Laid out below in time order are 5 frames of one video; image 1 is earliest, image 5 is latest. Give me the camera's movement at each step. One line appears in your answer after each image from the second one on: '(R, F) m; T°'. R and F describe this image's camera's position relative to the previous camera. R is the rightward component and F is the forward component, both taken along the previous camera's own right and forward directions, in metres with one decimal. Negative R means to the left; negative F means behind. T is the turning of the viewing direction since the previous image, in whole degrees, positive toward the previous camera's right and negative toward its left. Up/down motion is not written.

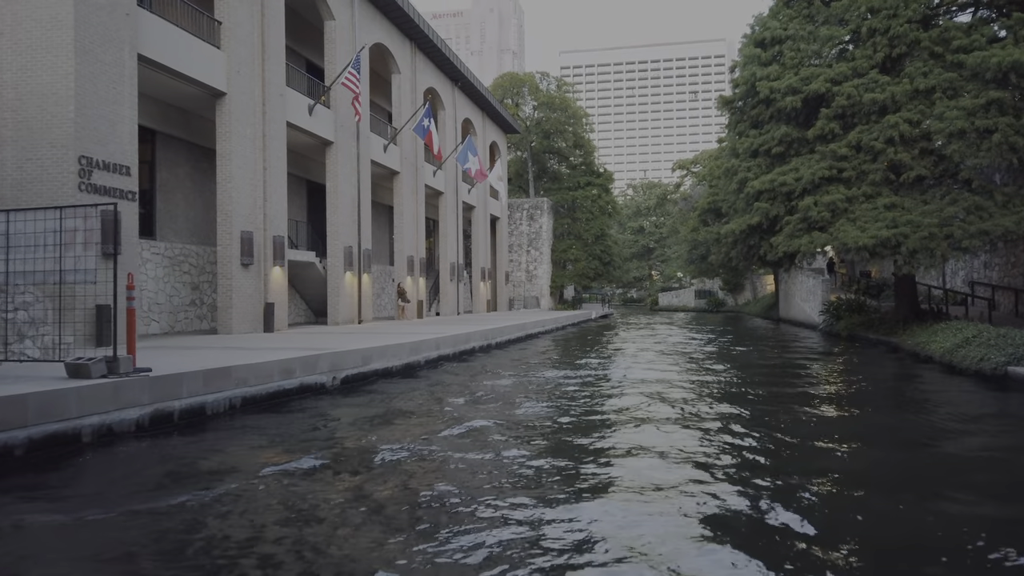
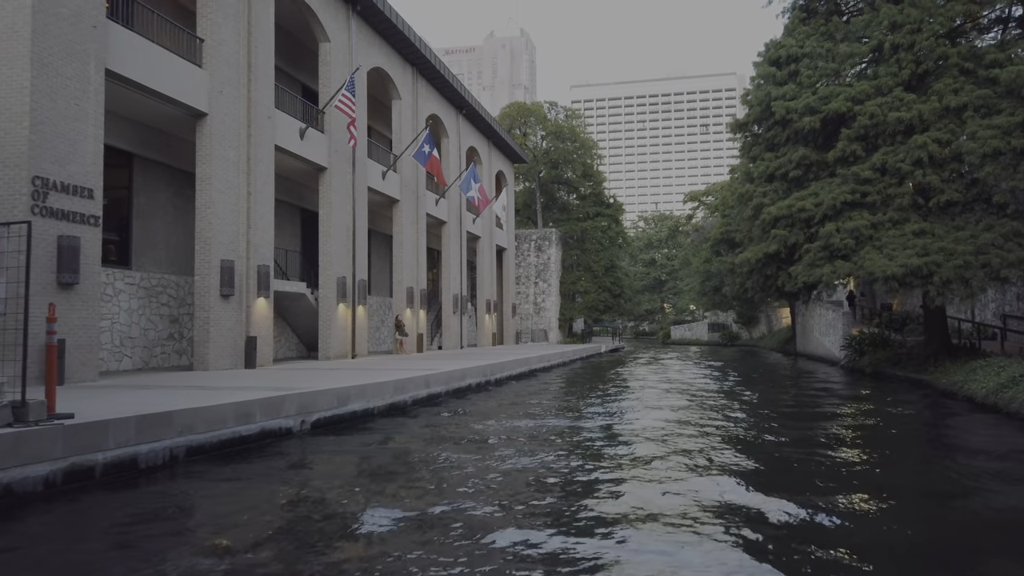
(+0.3, +1.4) m; -1°
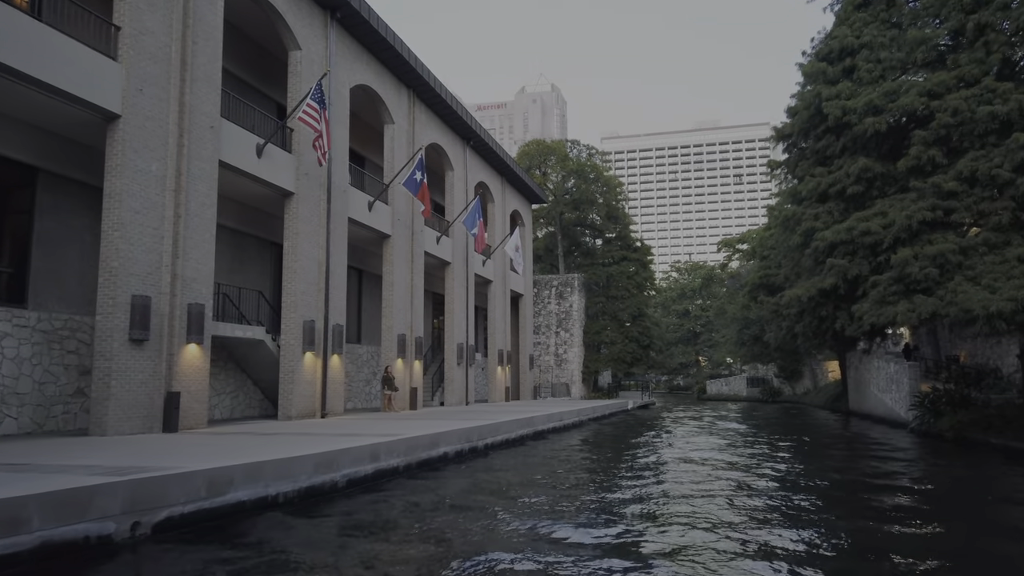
(+0.9, +4.0) m; -3°
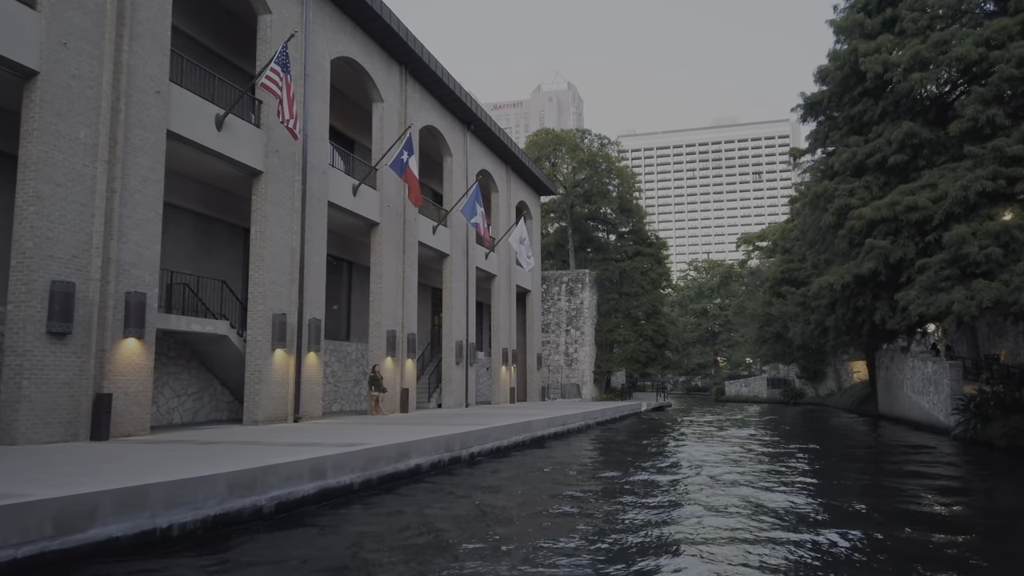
(+0.6, +2.2) m; -1°
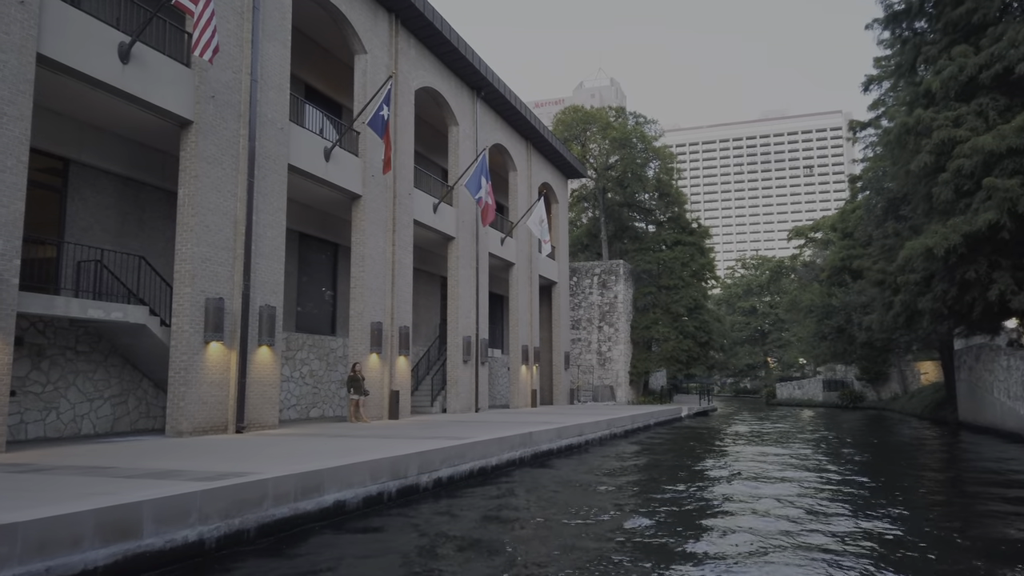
(+1.0, +4.0) m; -3°
